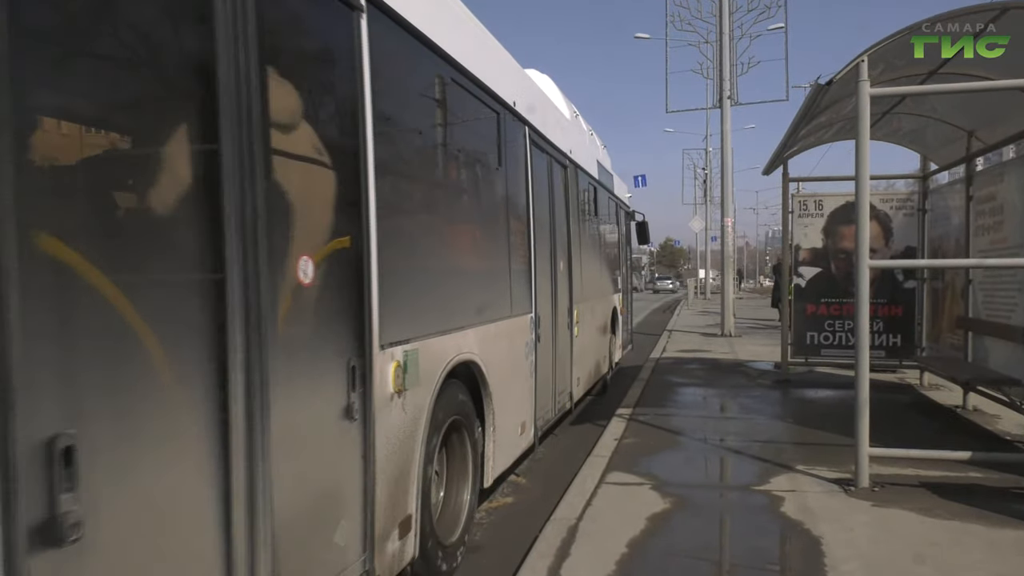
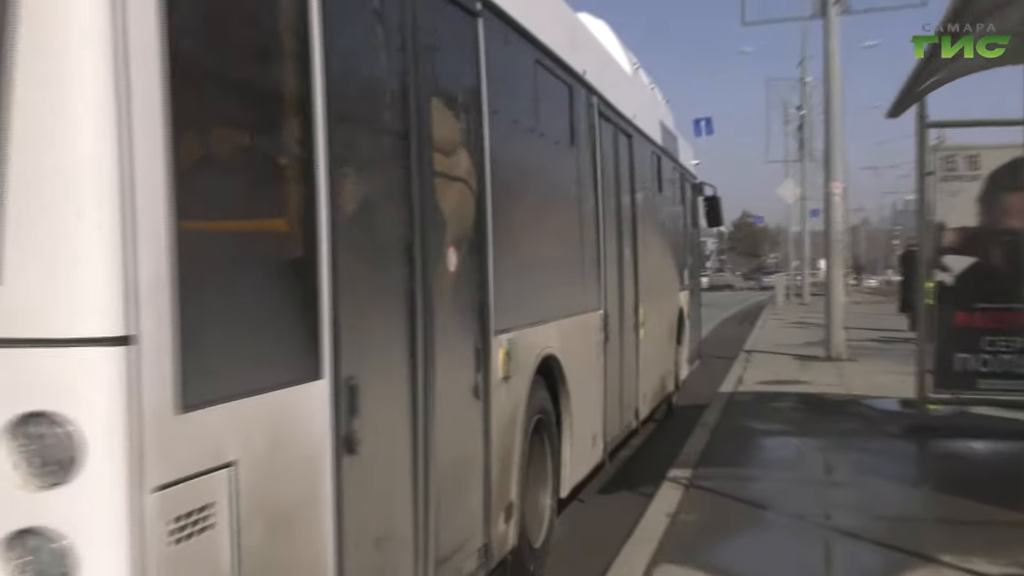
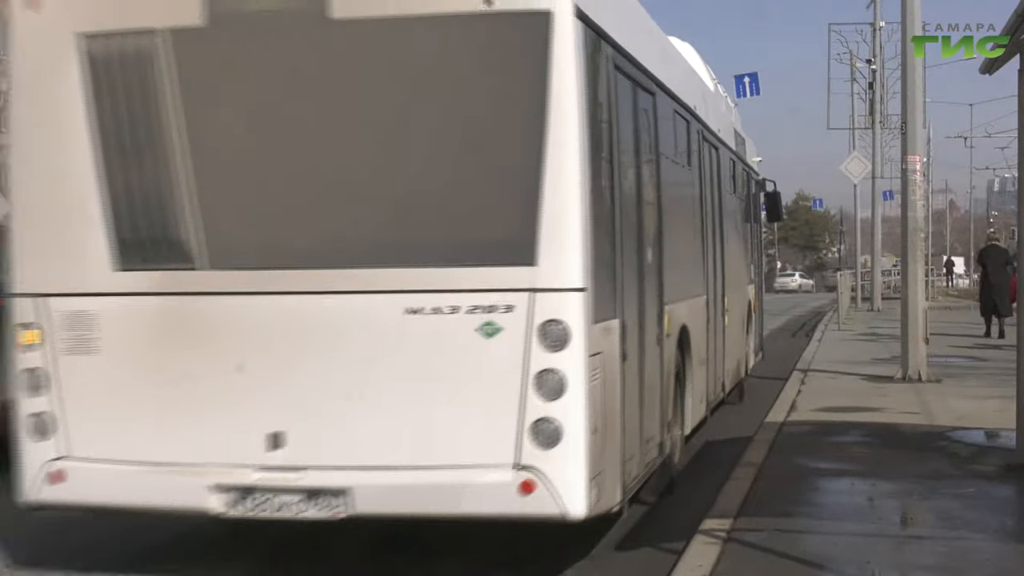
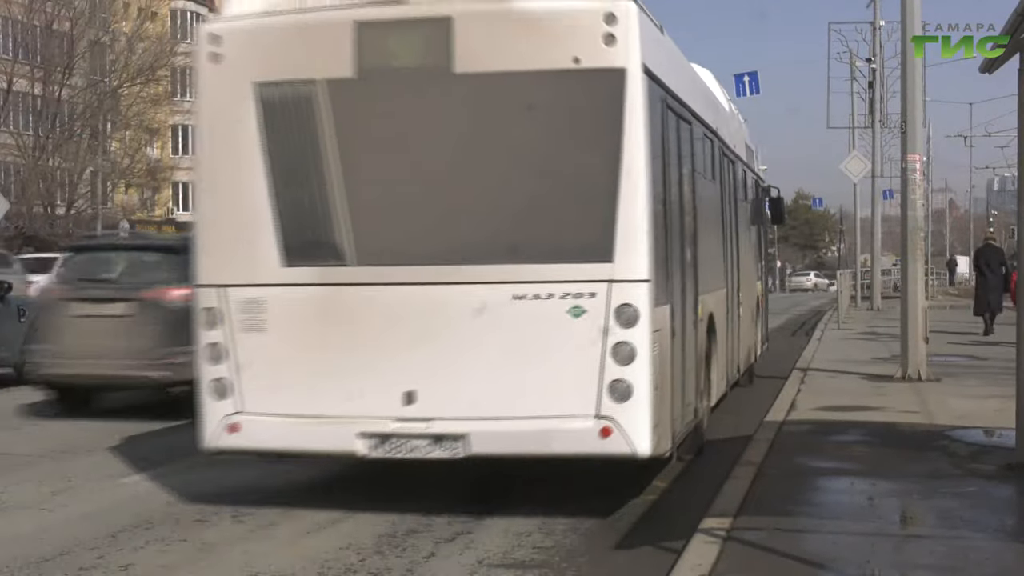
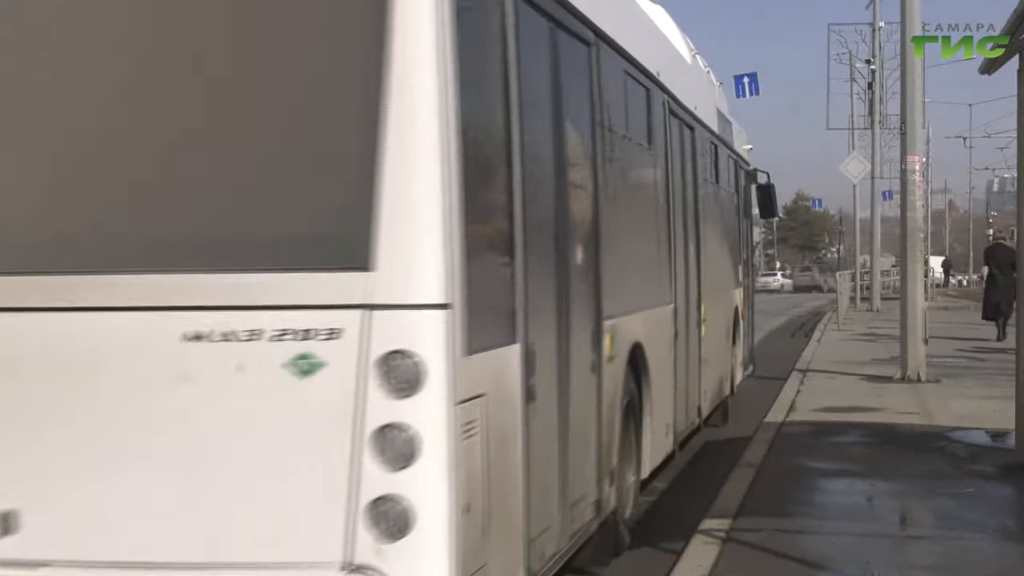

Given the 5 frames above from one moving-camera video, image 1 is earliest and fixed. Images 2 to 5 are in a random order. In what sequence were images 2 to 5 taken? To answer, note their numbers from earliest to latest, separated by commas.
2, 5, 3, 4
